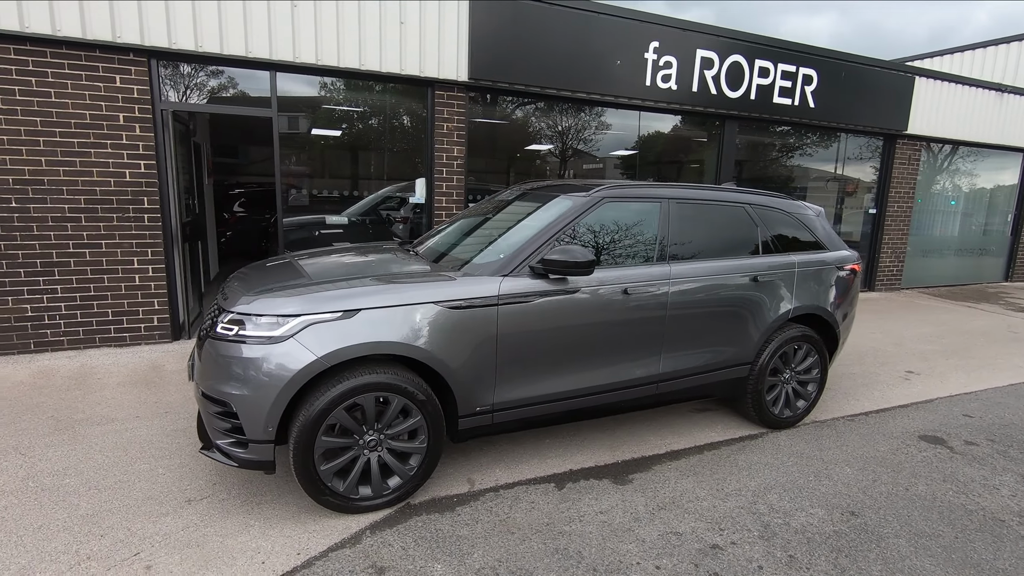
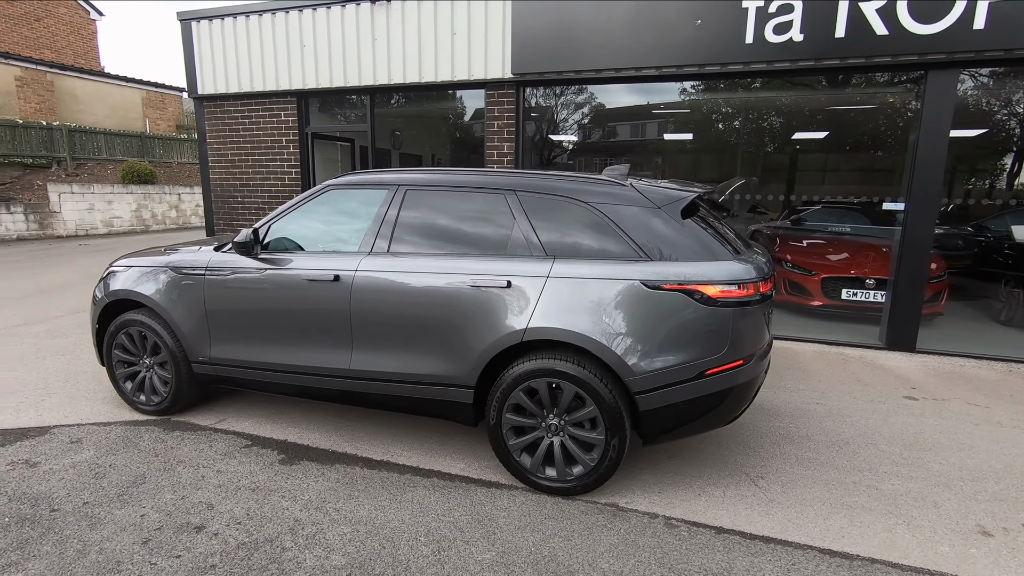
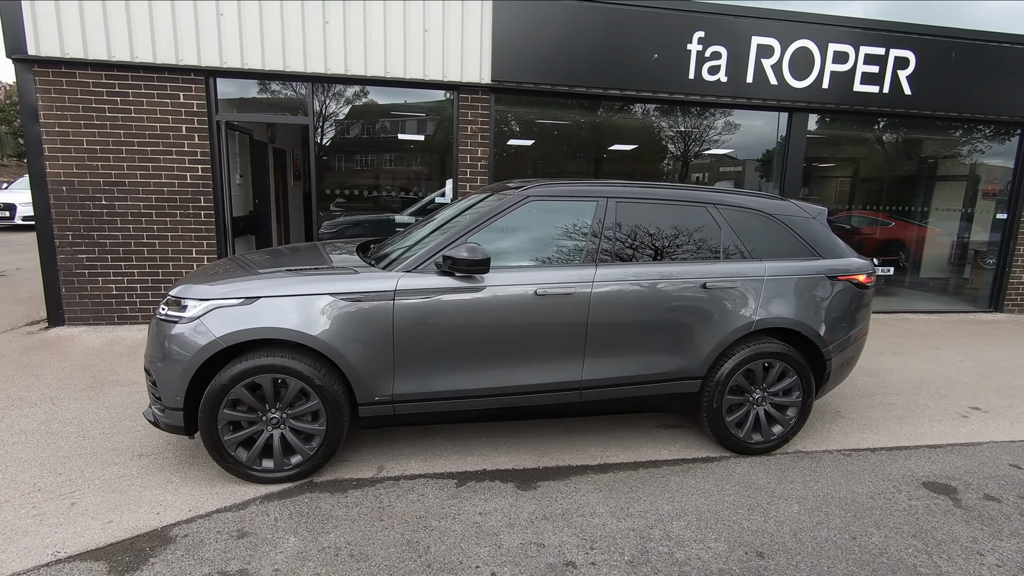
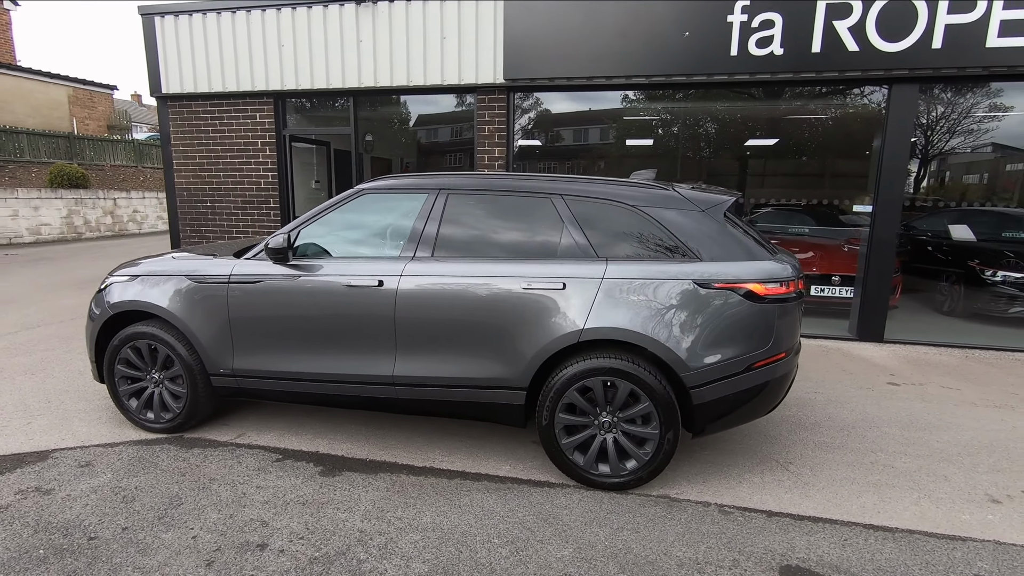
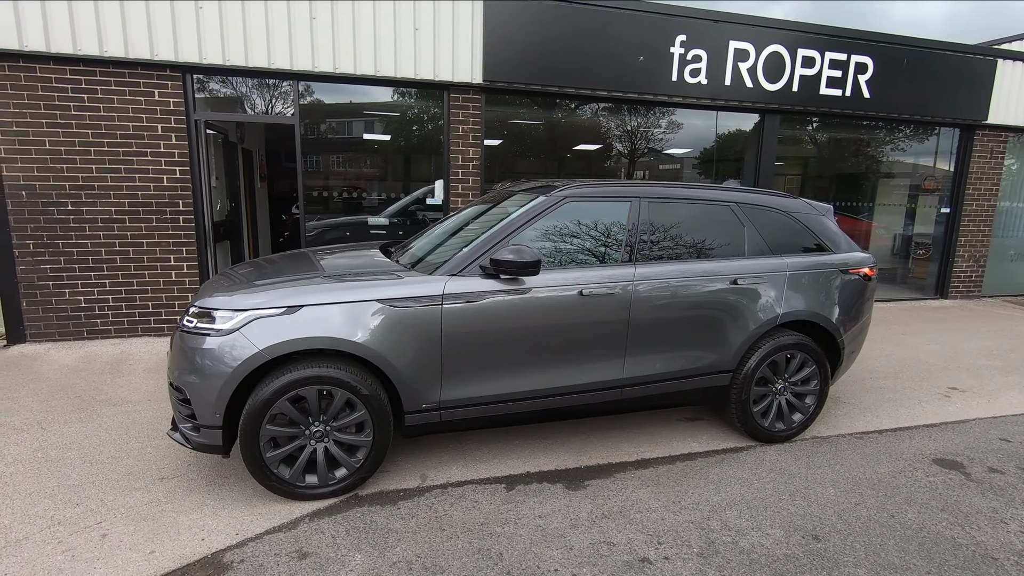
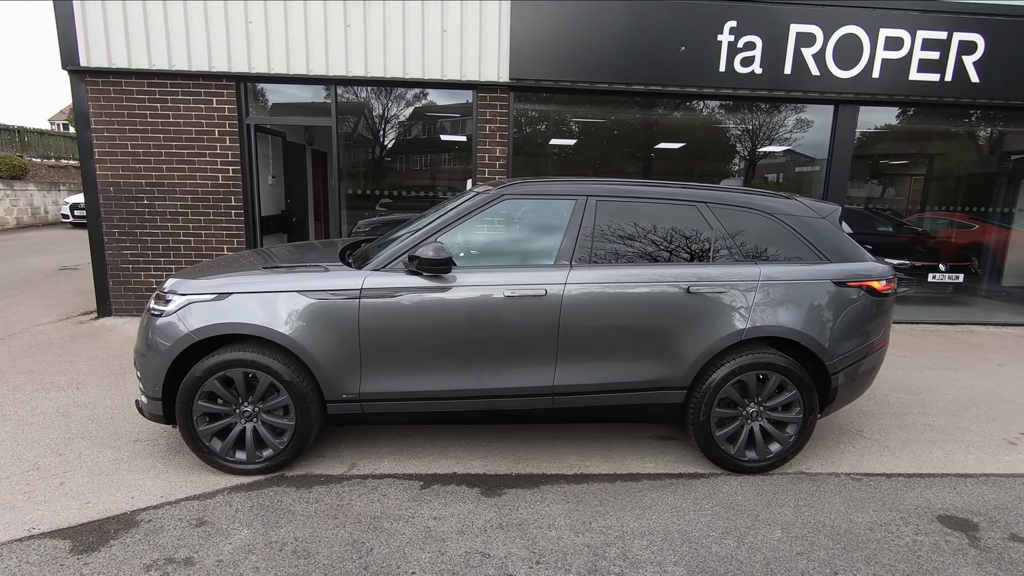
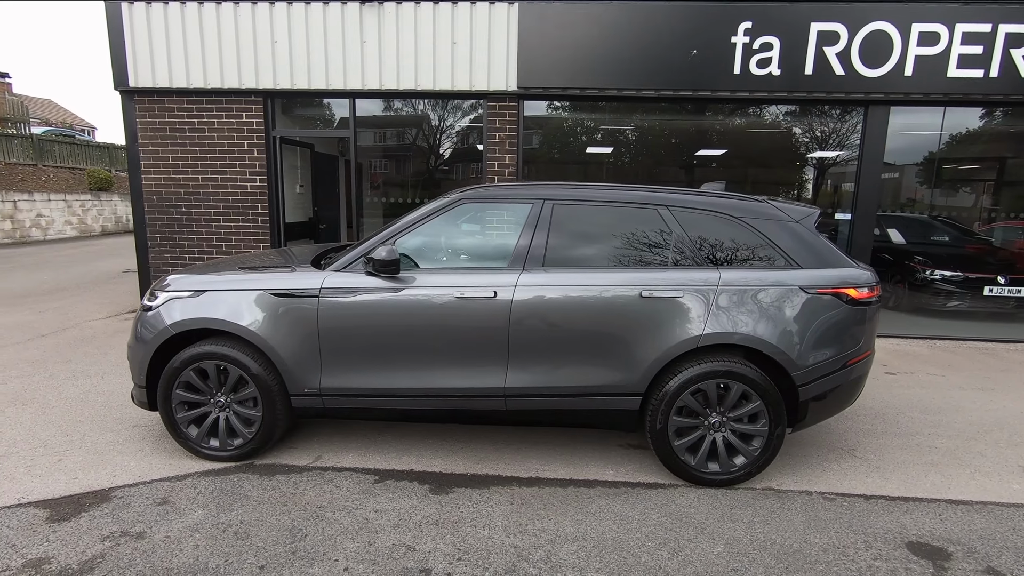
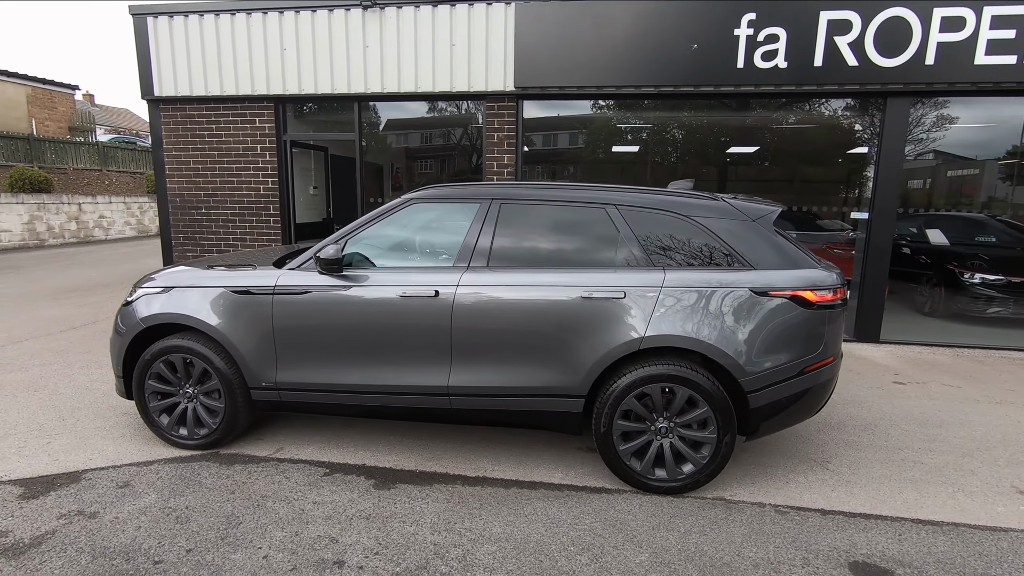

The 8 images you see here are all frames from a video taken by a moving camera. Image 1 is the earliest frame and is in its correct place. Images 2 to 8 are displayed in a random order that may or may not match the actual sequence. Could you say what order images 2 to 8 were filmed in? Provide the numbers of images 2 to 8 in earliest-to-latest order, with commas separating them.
5, 3, 6, 7, 8, 4, 2
